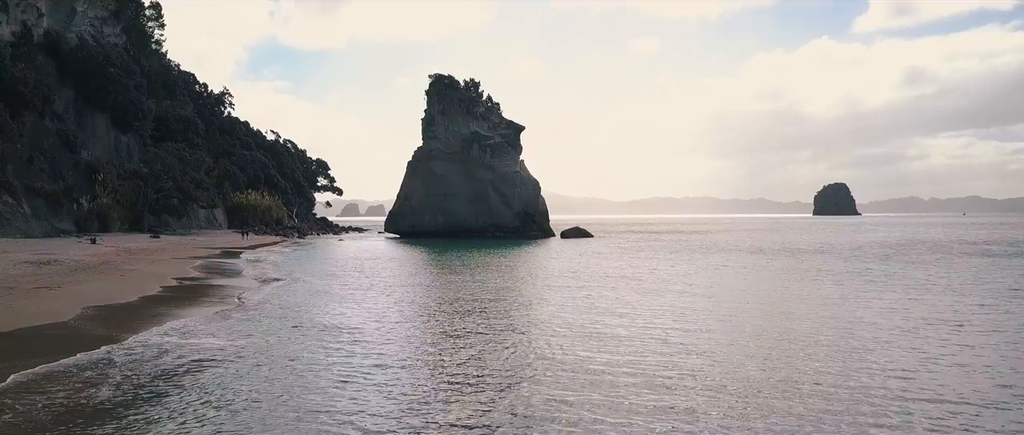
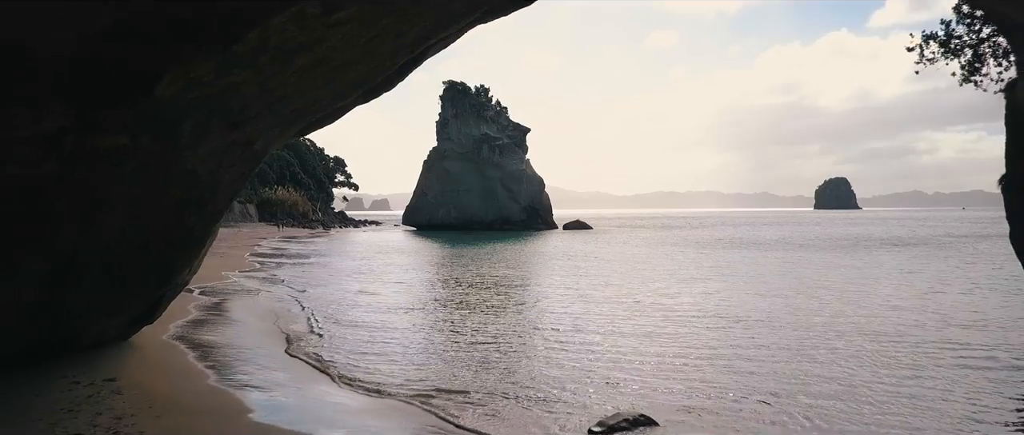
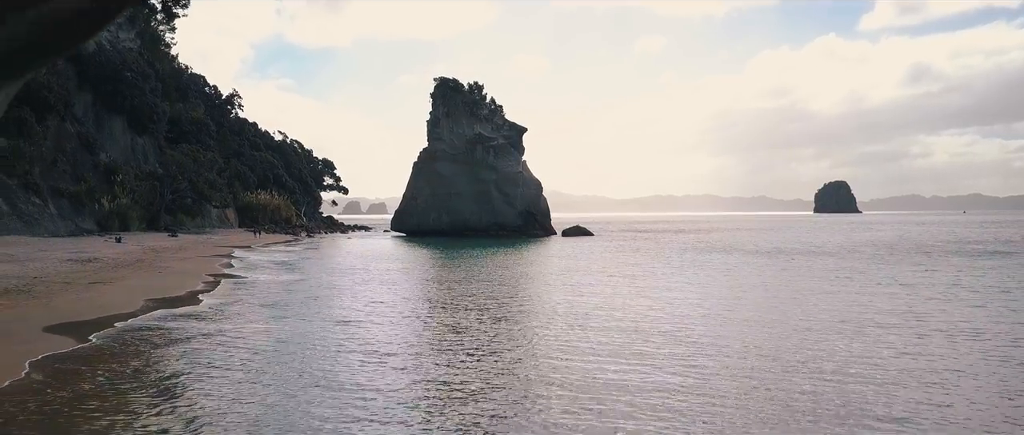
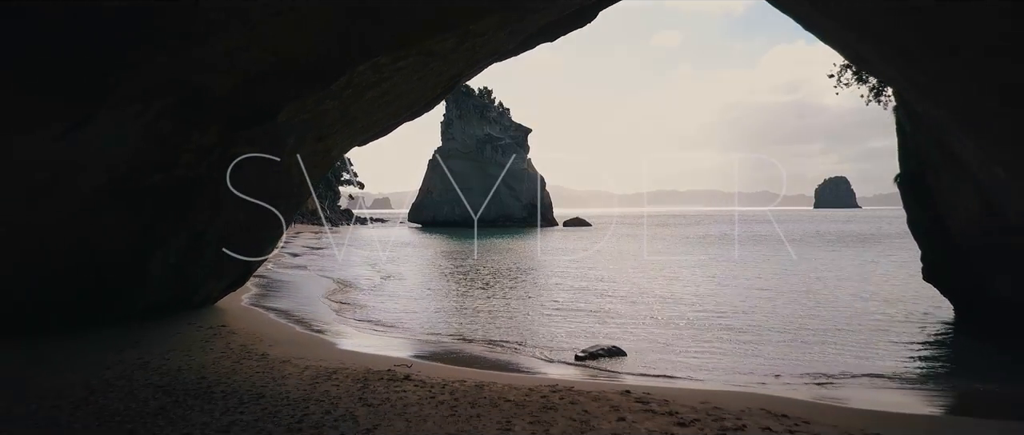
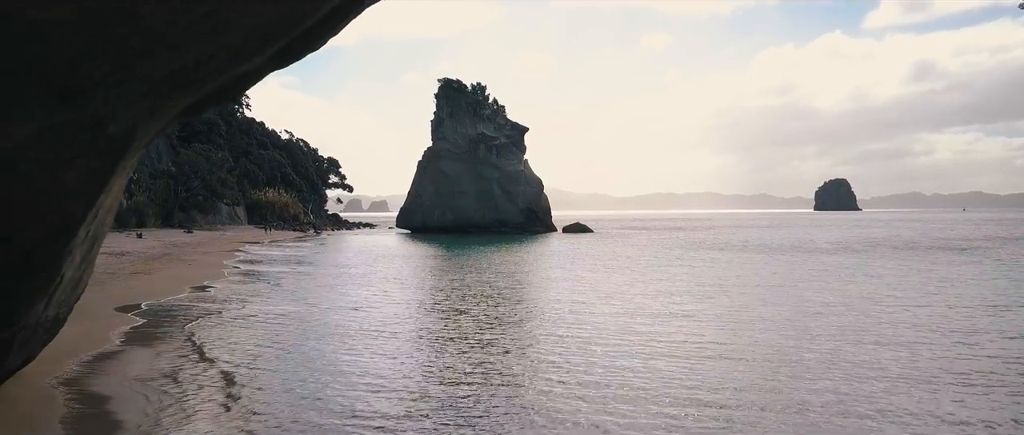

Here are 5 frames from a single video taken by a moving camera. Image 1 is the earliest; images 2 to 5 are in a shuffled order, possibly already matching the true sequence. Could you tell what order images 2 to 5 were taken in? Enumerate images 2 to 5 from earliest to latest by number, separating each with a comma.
3, 5, 2, 4
